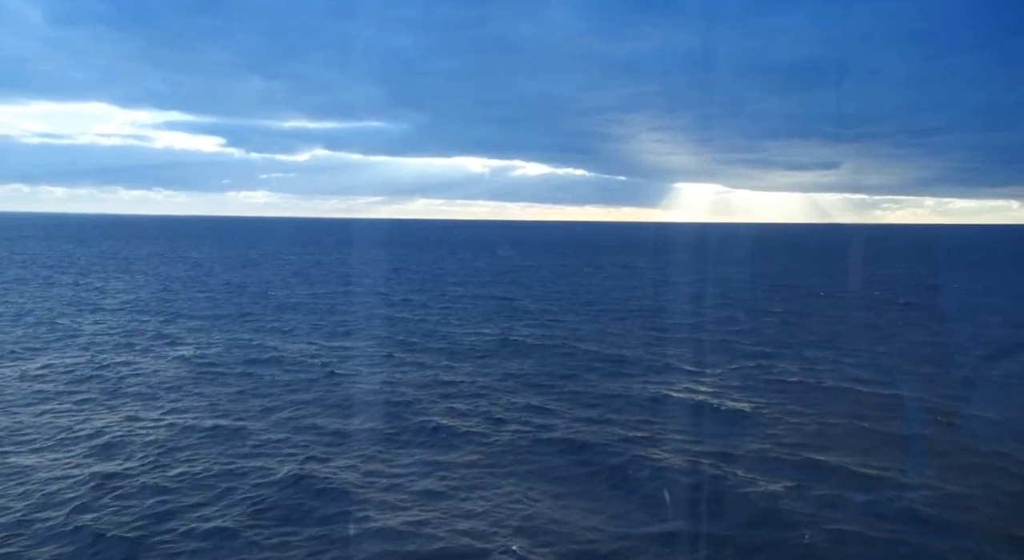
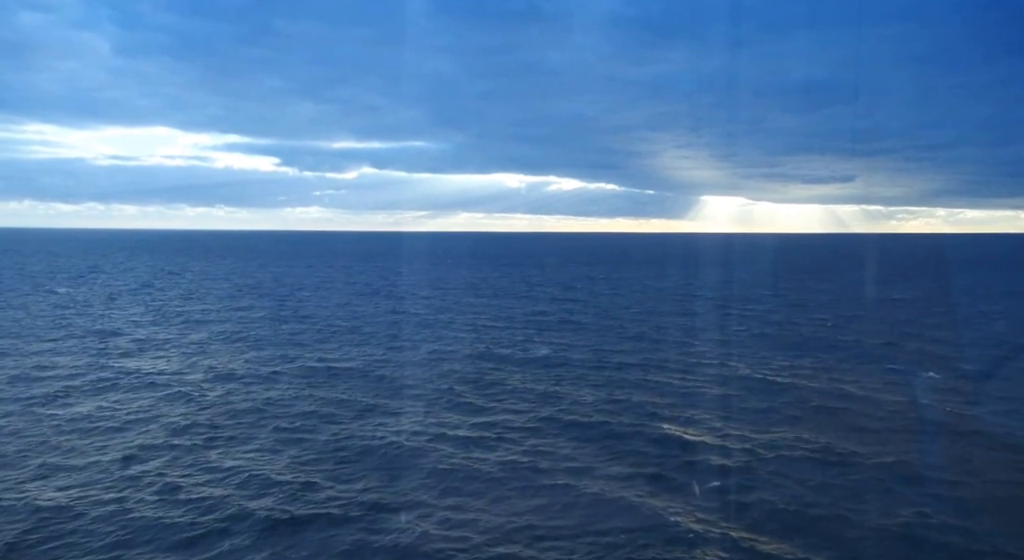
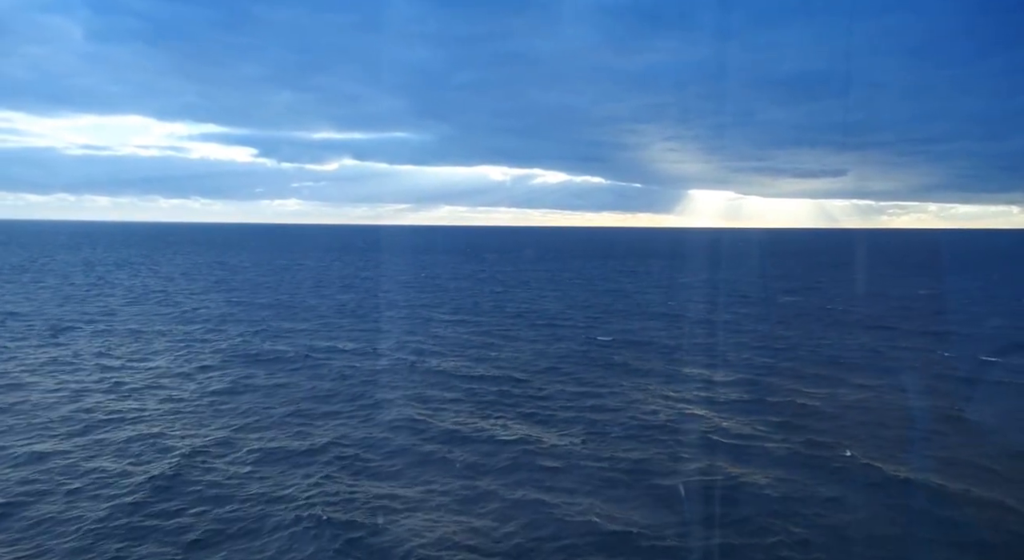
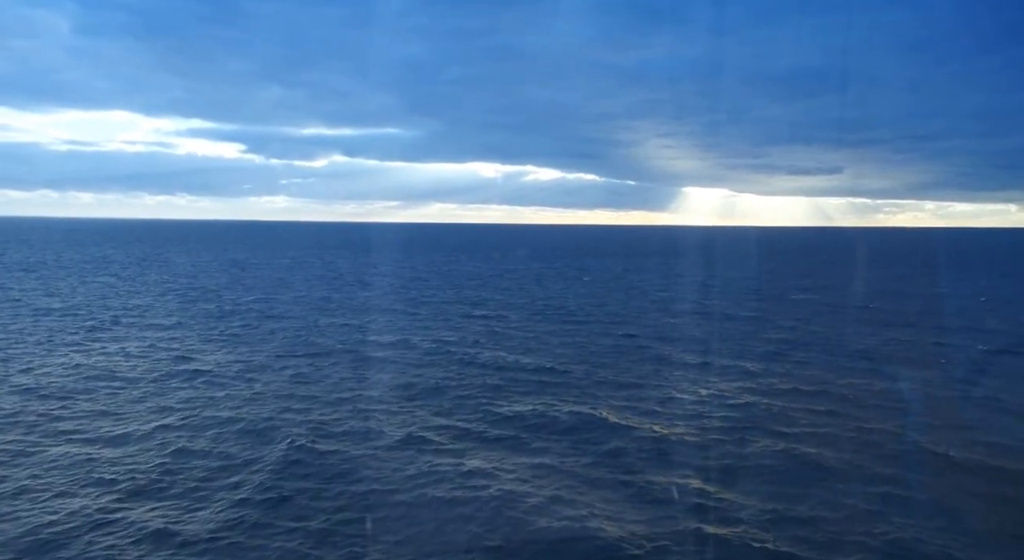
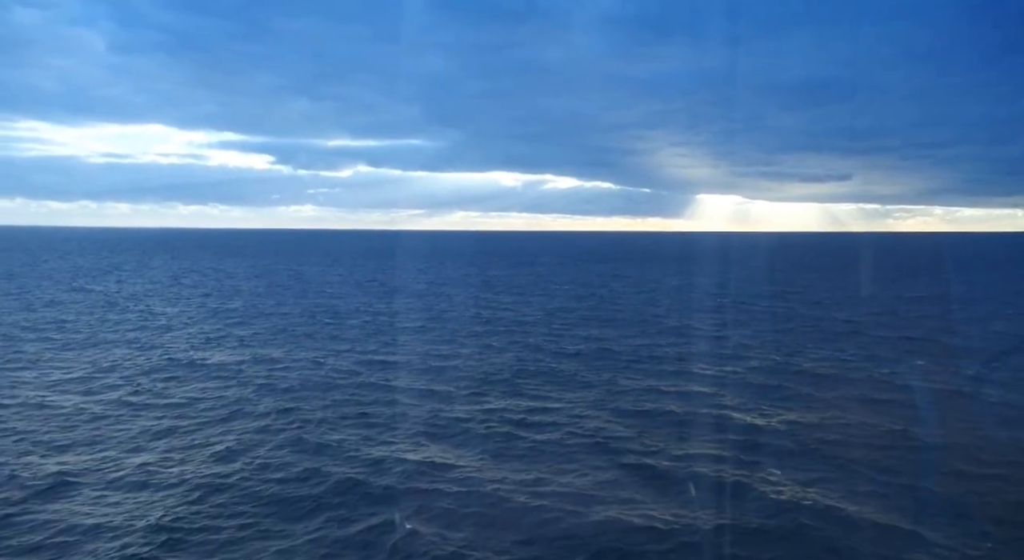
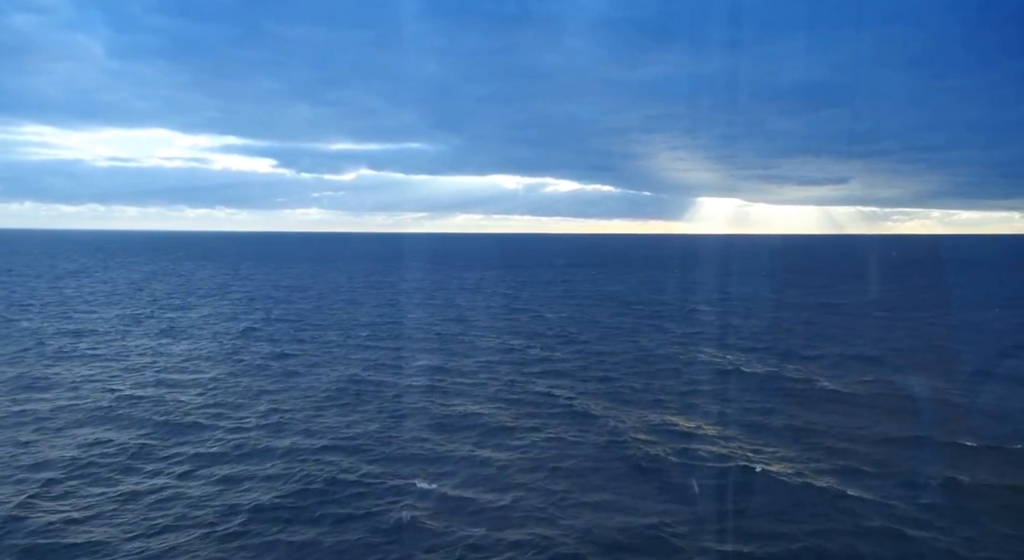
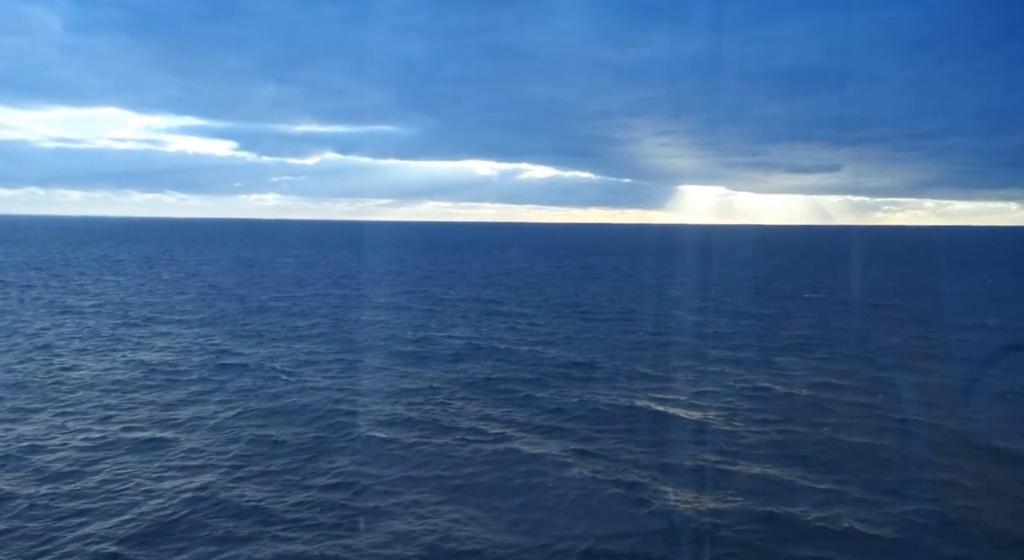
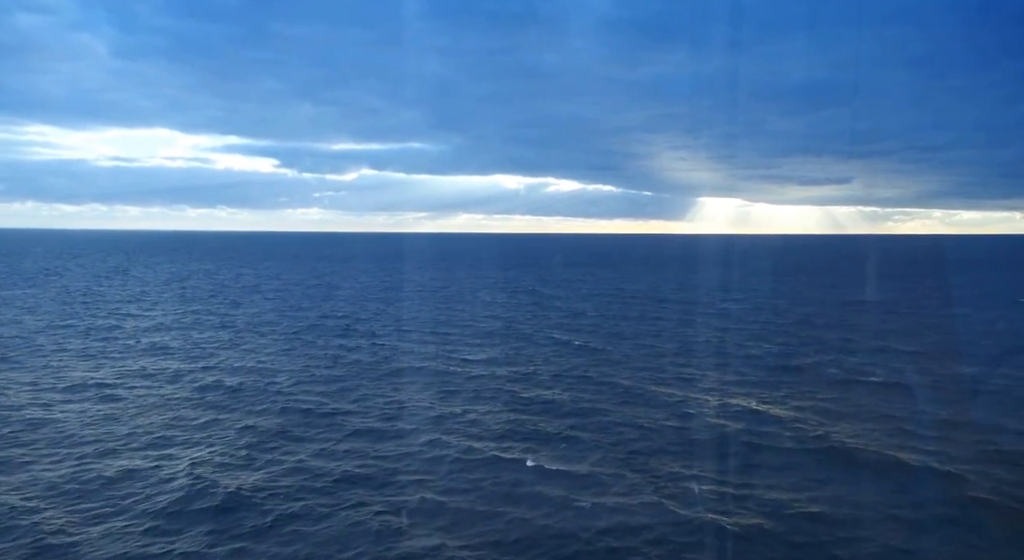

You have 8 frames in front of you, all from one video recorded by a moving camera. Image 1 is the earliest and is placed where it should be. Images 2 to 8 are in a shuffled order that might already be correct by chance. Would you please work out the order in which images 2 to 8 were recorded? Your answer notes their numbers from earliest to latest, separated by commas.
7, 4, 3, 5, 2, 8, 6
